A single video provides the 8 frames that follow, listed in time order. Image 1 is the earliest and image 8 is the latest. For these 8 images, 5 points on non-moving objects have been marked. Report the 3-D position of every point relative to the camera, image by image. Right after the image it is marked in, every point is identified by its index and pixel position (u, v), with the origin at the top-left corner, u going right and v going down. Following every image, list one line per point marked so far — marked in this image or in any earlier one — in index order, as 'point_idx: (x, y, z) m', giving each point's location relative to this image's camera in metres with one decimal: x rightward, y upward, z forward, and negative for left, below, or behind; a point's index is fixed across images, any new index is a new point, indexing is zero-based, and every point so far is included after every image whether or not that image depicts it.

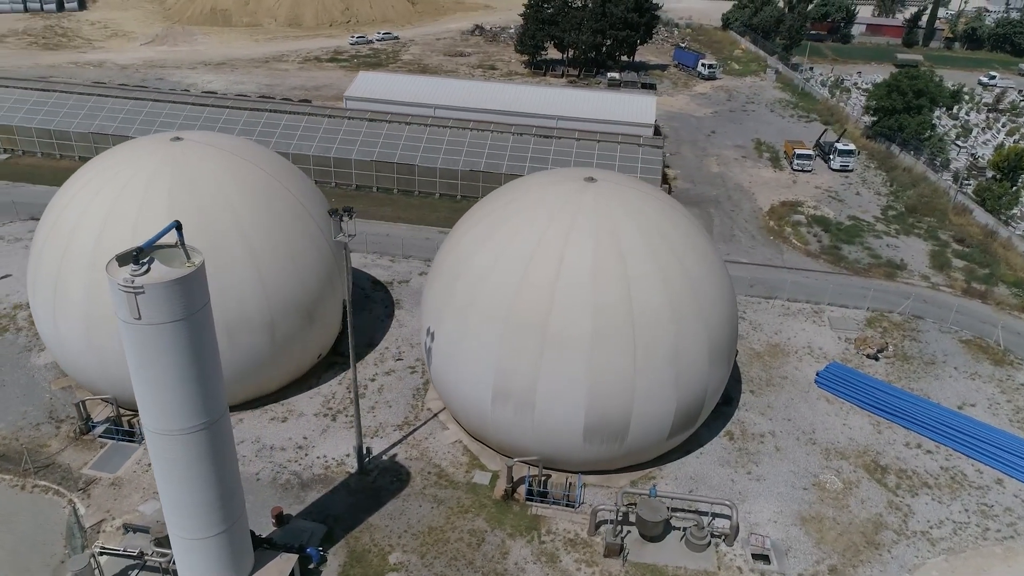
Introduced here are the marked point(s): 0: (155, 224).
0: (-8.5, +1.5, +18.1) m
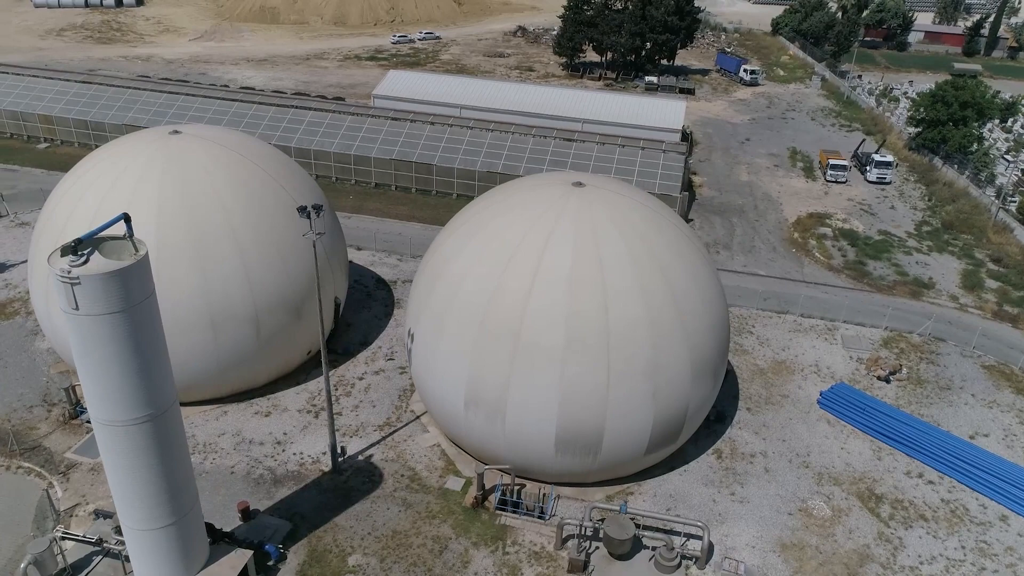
0: (-8.9, +1.7, +18.4) m
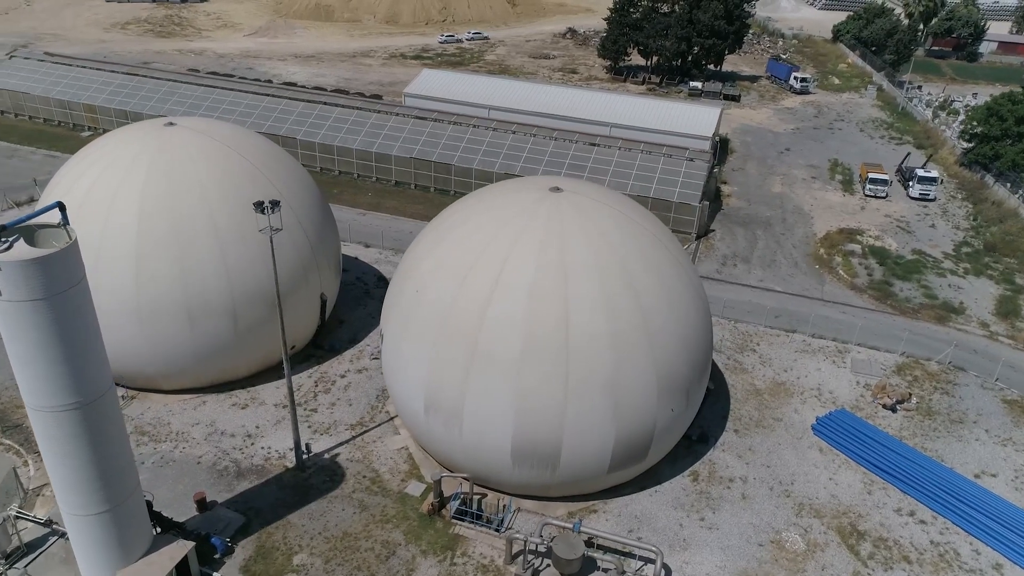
0: (-9.5, +2.0, +18.8) m
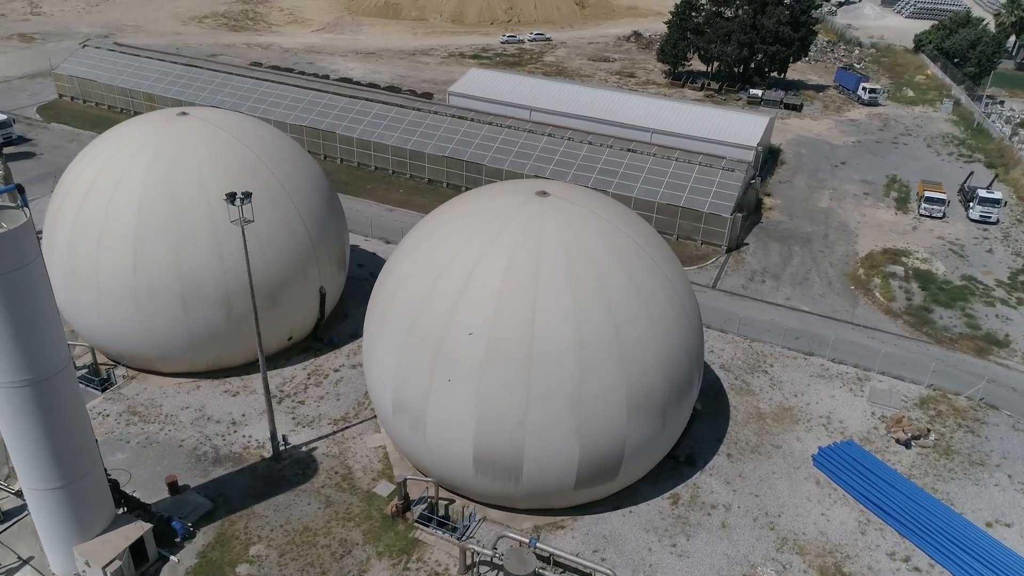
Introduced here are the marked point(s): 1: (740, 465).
0: (-9.7, +2.4, +19.3) m
1: (+5.7, -4.5, +19.1) m
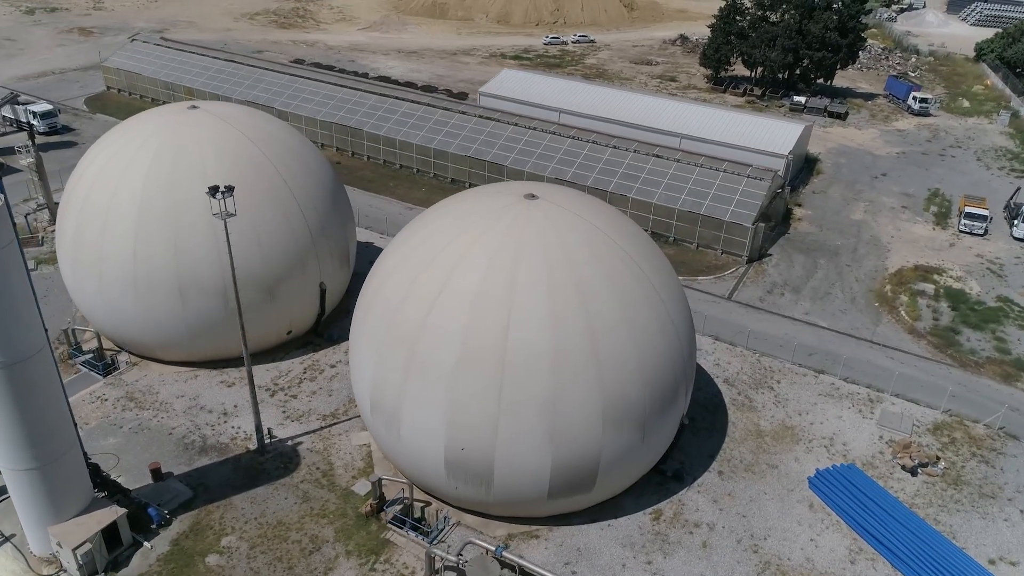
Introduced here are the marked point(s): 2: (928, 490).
0: (-9.8, +2.7, +19.7) m
1: (+5.3, -4.8, +18.5) m
2: (+10.3, -5.0, +18.8) m
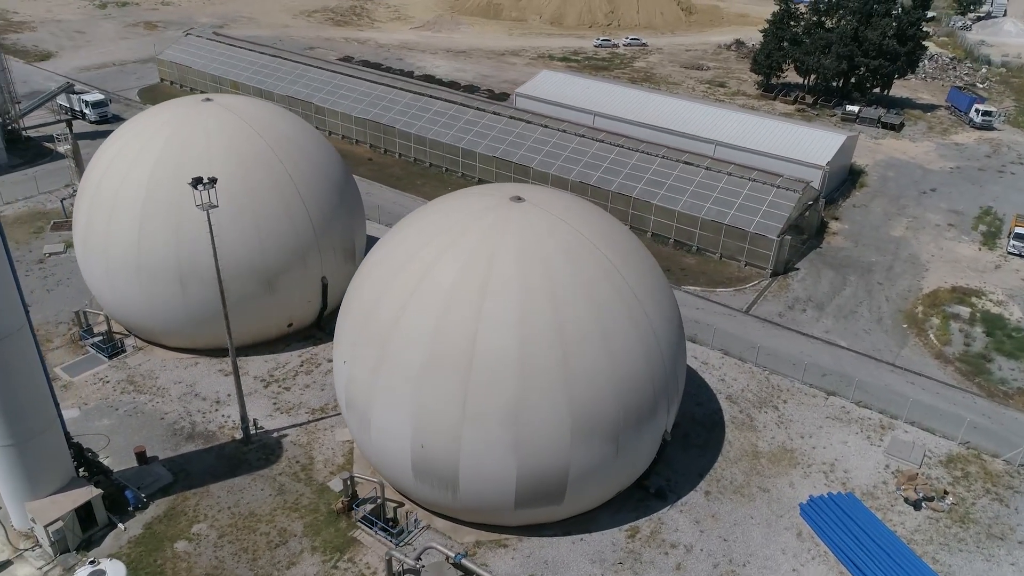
0: (-9.8, +3.1, +20.2) m
1: (+4.8, -5.1, +17.8) m
2: (+9.7, -5.5, +17.6) m
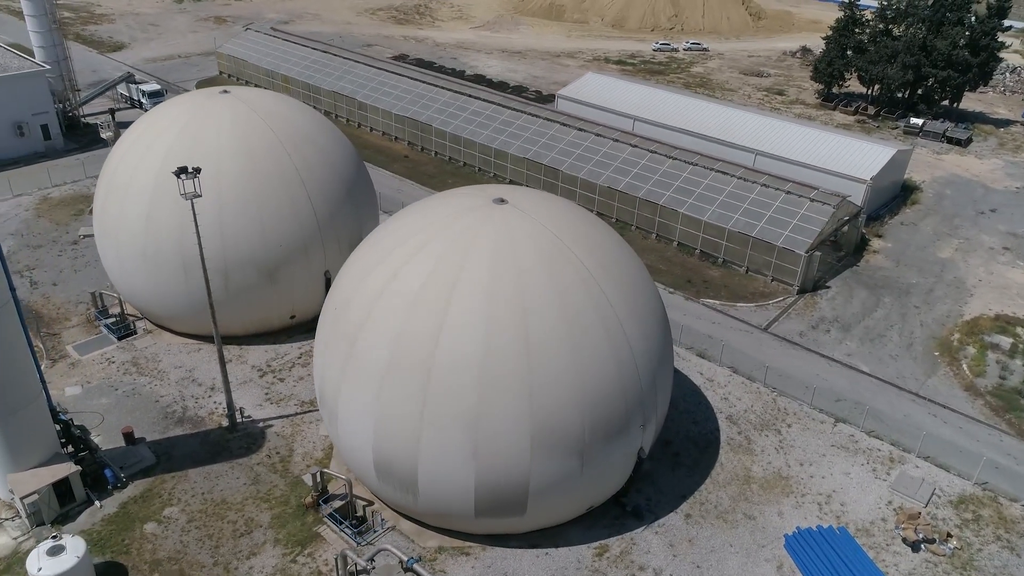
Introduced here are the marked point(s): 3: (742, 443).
0: (-9.8, +3.5, +20.8) m
1: (+4.1, -5.4, +17.0) m
2: (+9.0, -6.1, +16.4) m
3: (+5.9, -4.0, +19.7) m
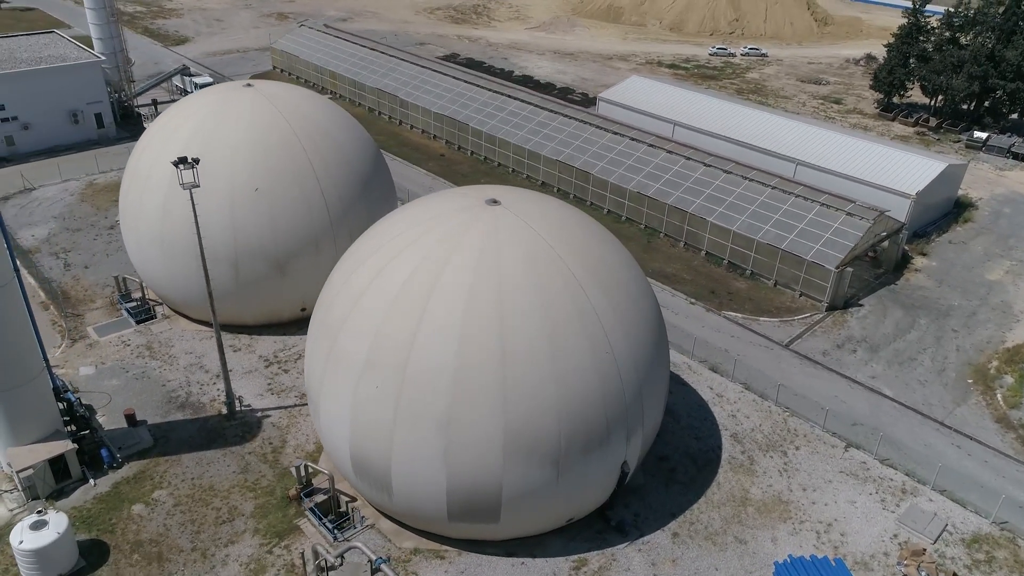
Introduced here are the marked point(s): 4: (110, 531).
0: (-9.5, +3.8, +21.3) m
1: (+3.6, -5.6, +16.4) m
2: (+8.4, -6.6, +15.4) m
3: (+5.8, -4.3, +19.0) m
4: (-8.5, -5.1, +16.0) m
